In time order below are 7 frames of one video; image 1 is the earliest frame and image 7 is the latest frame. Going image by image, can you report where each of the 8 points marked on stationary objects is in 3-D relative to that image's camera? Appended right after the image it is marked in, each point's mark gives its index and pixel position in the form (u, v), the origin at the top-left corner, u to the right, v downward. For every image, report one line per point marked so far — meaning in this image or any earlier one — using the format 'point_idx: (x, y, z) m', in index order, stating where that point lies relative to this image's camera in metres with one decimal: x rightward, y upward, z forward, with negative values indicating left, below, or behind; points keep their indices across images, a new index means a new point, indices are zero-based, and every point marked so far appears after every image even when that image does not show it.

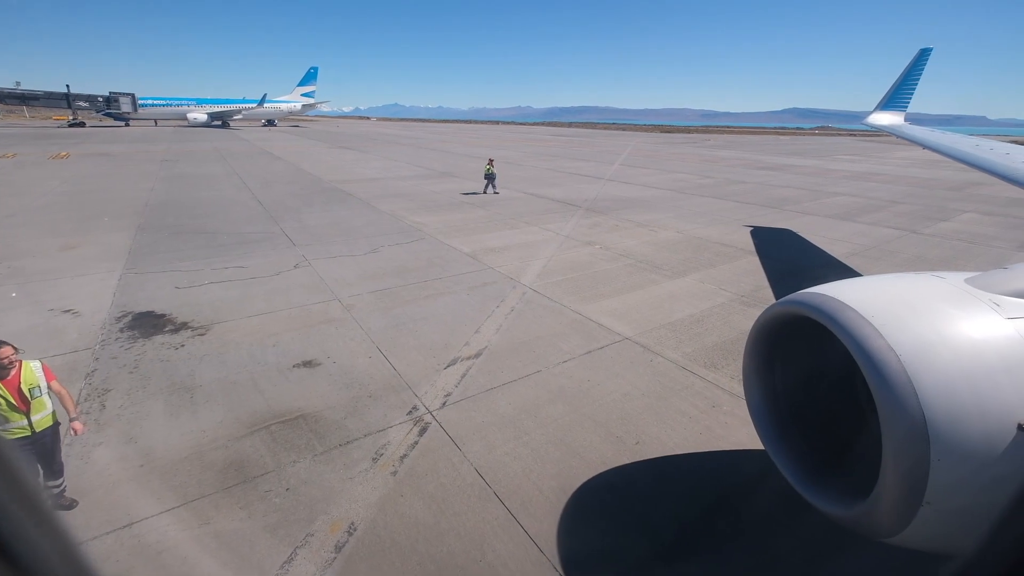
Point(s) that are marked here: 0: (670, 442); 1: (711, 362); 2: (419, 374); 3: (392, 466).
0: (+1.5, -1.5, +4.8) m
1: (+2.5, -1.0, +6.2) m
2: (-1.1, -1.0, +5.7) m
3: (-1.1, -1.6, +4.3) m
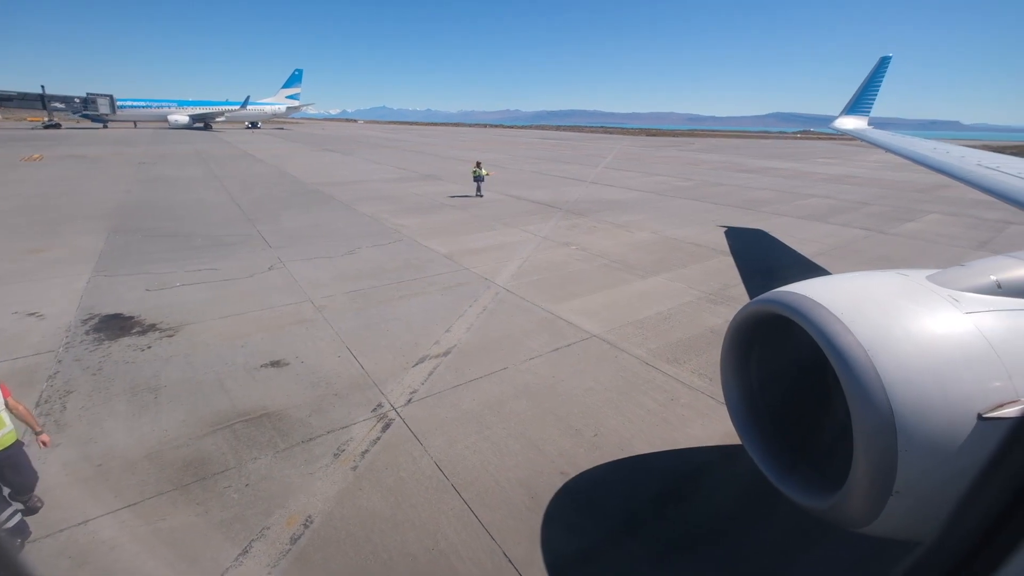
0: (+1.2, -1.5, +4.9) m
1: (+2.1, -0.9, +6.4) m
2: (-1.5, -1.0, +5.8) m
3: (-1.4, -1.6, +4.4) m
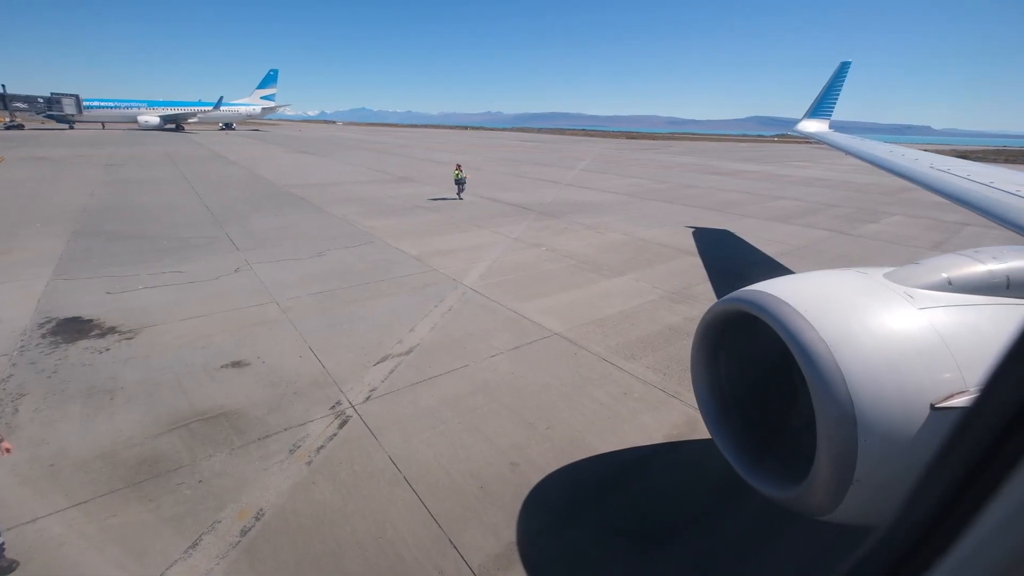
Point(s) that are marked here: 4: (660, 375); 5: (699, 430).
0: (+0.7, -1.5, +5.1) m
1: (+1.6, -0.9, +6.6) m
2: (-2.0, -1.0, +5.9) m
3: (-1.9, -1.5, +4.5) m
4: (+1.9, -1.1, +6.2) m
5: (+2.0, -1.5, +5.1) m
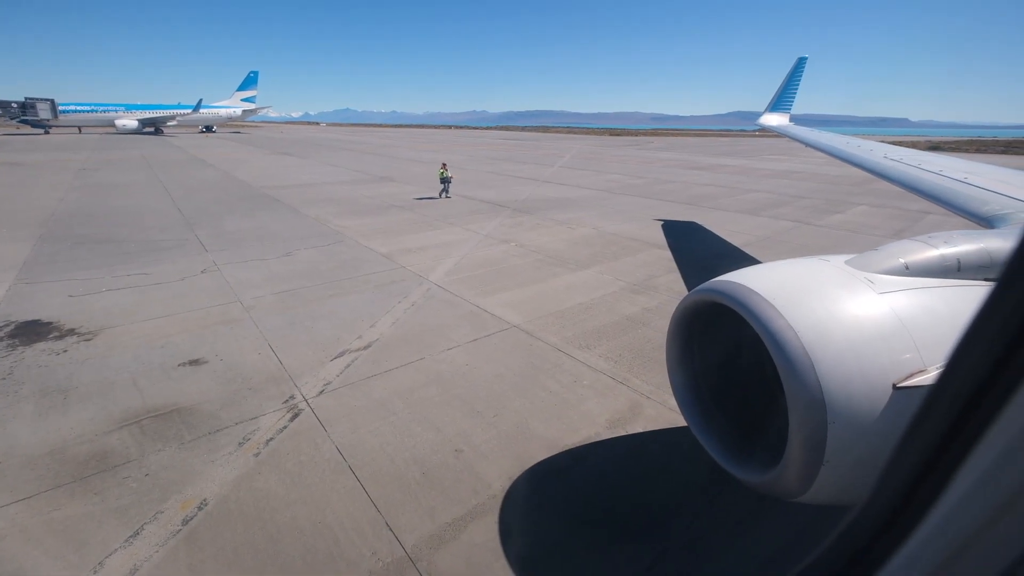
0: (+0.2, -1.4, +5.2) m
1: (+1.0, -0.8, +6.8) m
2: (-2.6, -1.0, +6.0) m
3: (-2.4, -1.5, +4.6) m
4: (+1.3, -1.0, +6.3) m
5: (+1.4, -1.4, +5.3) m
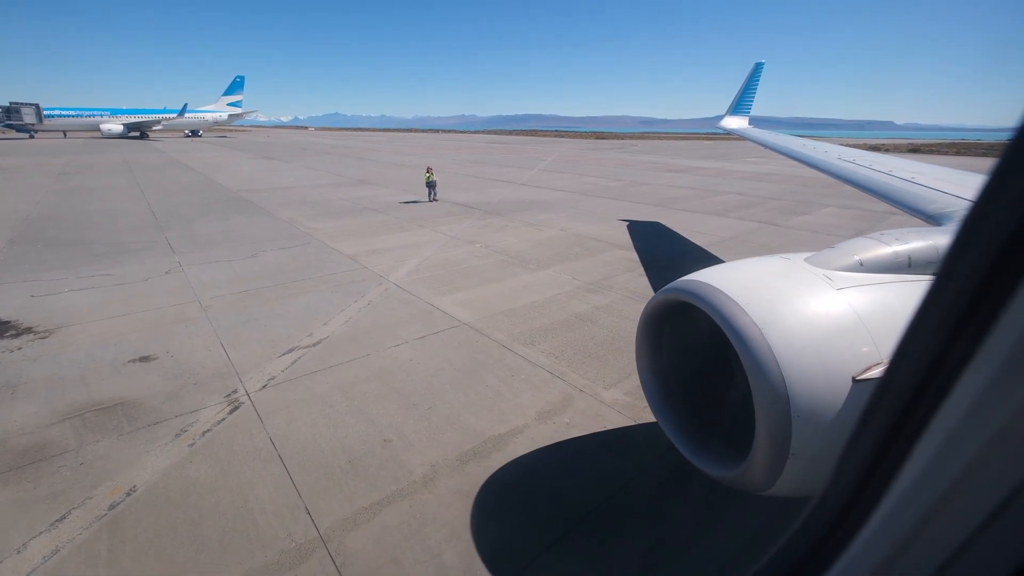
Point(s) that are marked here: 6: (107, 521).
0: (-0.6, -1.3, +5.5) m
1: (+0.3, -0.8, +7.0) m
2: (-3.3, -0.9, +6.2) m
3: (-3.1, -1.5, +4.8) m
4: (+0.5, -1.0, +6.6) m
5: (+0.7, -1.4, +5.5) m
6: (-3.2, -1.8, +3.8) m
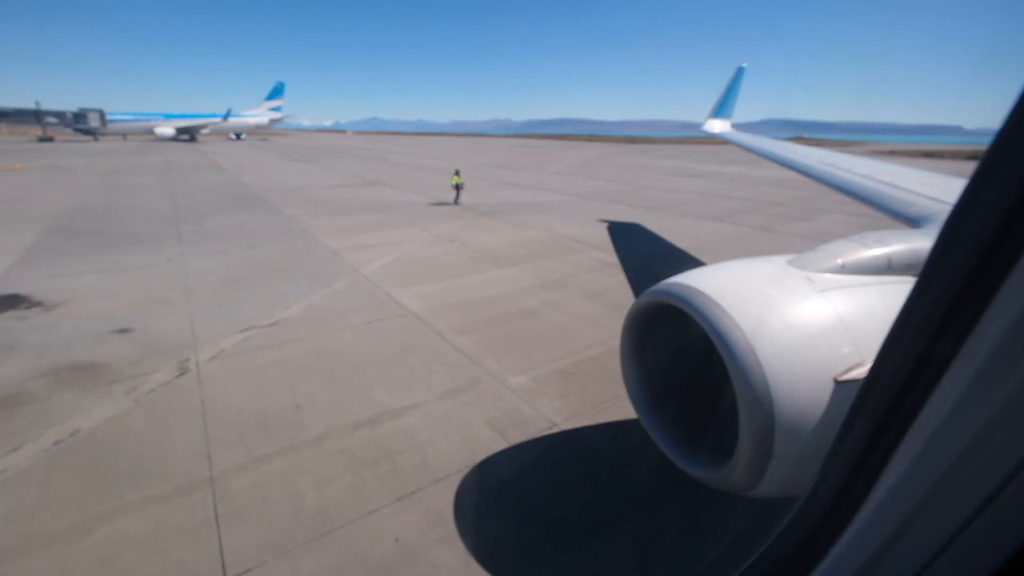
0: (-1.7, -1.2, +6.1) m
1: (-0.7, -0.7, +7.6) m
2: (-4.4, -0.7, +7.1) m
3: (-4.3, -1.3, +5.6) m
4: (-0.5, -0.8, +7.1) m
5: (-0.5, -1.2, +6.1) m
6: (-4.5, -1.6, +4.7) m
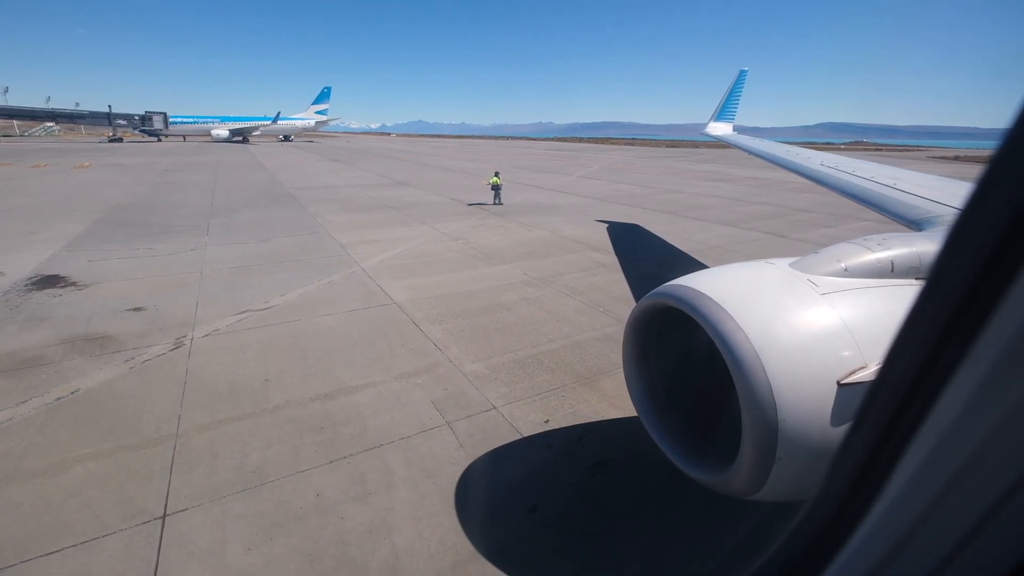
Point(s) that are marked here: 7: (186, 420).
0: (-2.3, -1.0, +6.6) m
1: (-1.2, -0.5, +8.1) m
2: (-4.9, -0.5, +7.9) m
3: (-5.0, -1.0, +6.4) m
4: (-1.0, -0.7, +7.6) m
5: (-1.1, -1.1, +6.5) m
6: (-5.2, -1.3, +5.5) m
7: (-3.6, -1.5, +5.3) m
